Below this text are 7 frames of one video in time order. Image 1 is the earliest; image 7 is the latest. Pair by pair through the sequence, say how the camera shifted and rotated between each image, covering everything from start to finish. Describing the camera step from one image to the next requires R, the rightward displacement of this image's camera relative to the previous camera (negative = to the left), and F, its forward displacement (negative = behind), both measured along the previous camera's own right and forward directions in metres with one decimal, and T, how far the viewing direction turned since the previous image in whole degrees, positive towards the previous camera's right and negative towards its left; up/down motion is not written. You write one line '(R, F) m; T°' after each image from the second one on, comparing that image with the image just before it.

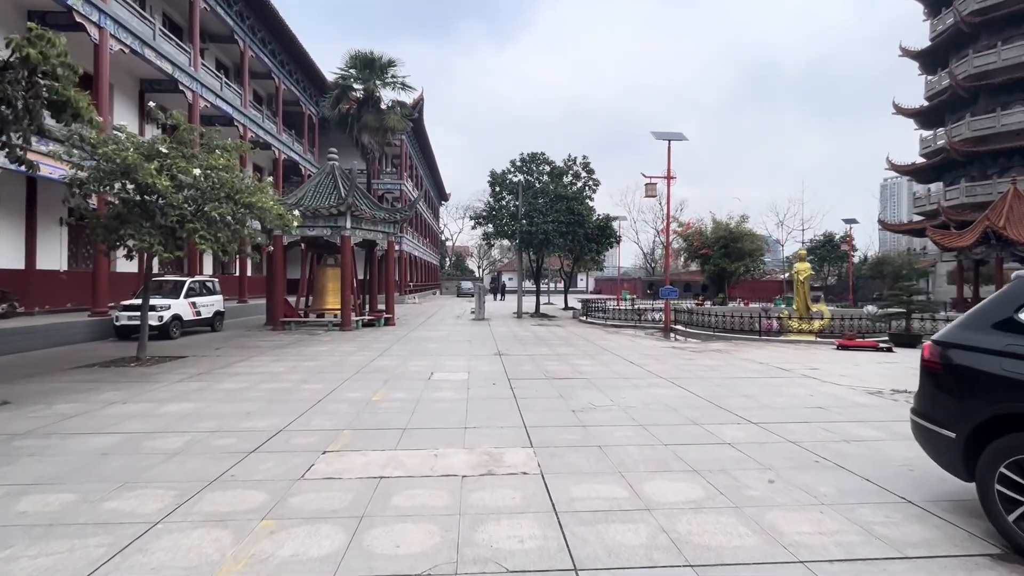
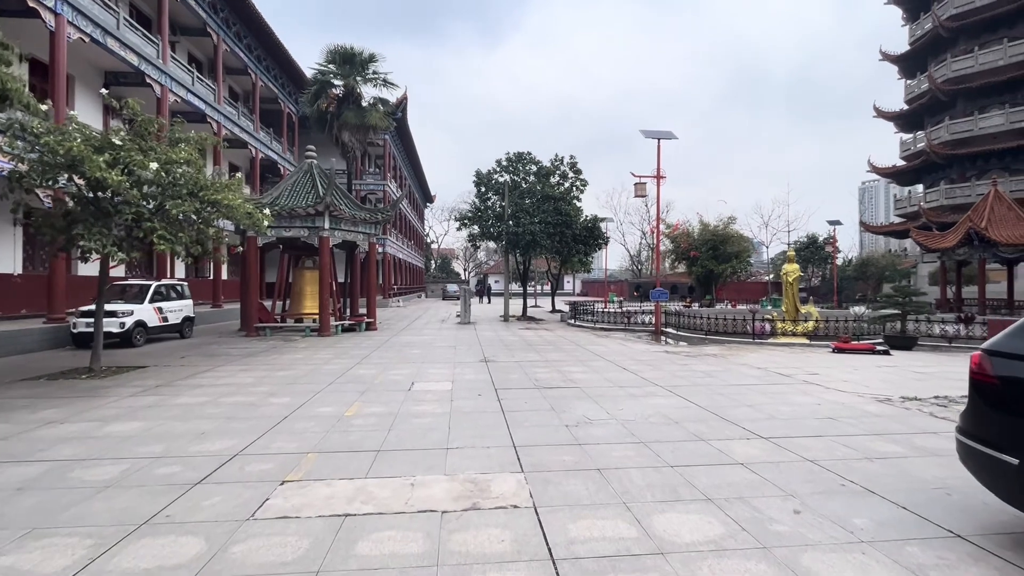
(0.0, +0.6) m; +2°
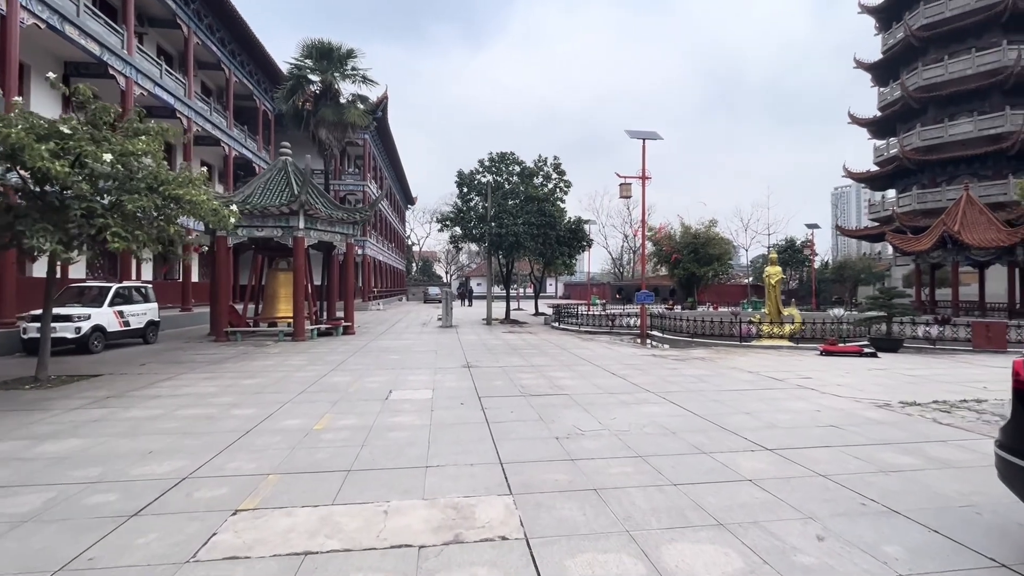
(0.0, +0.5) m; +2°
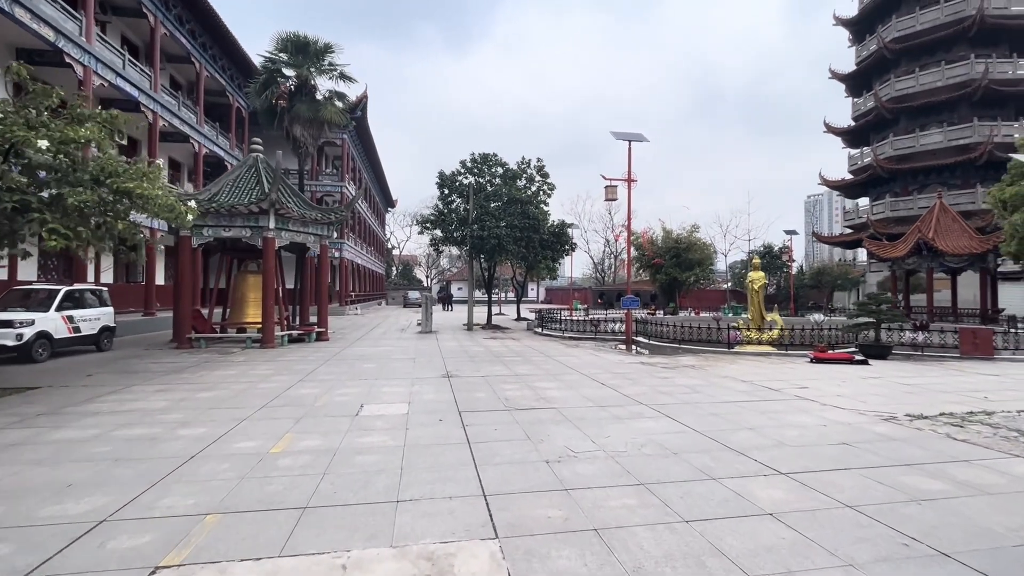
(0.0, +0.6) m; +2°
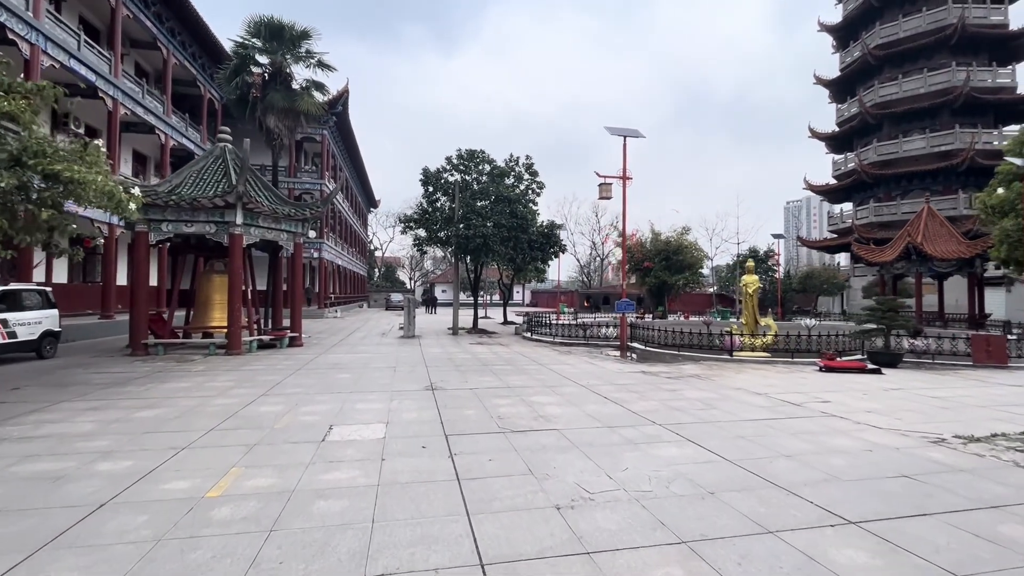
(-0.2, +1.0) m; +2°
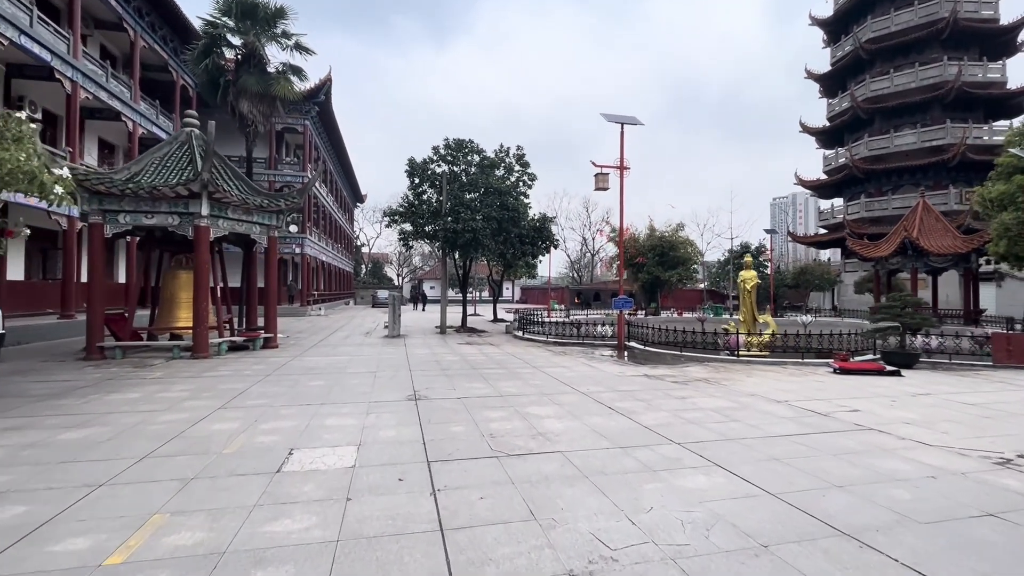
(-0.1, +1.0) m; +1°
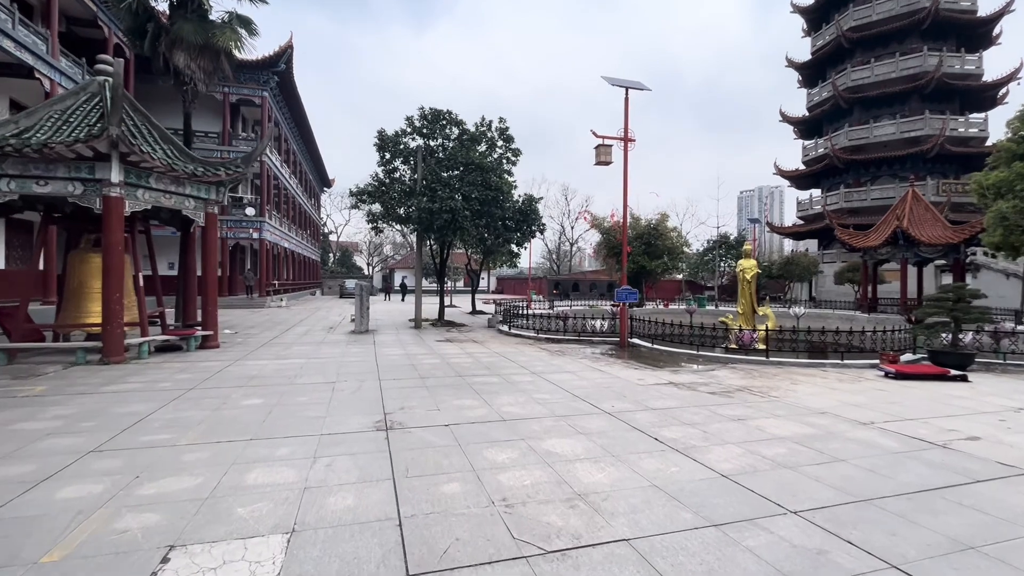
(-0.4, +2.1) m; +3°
